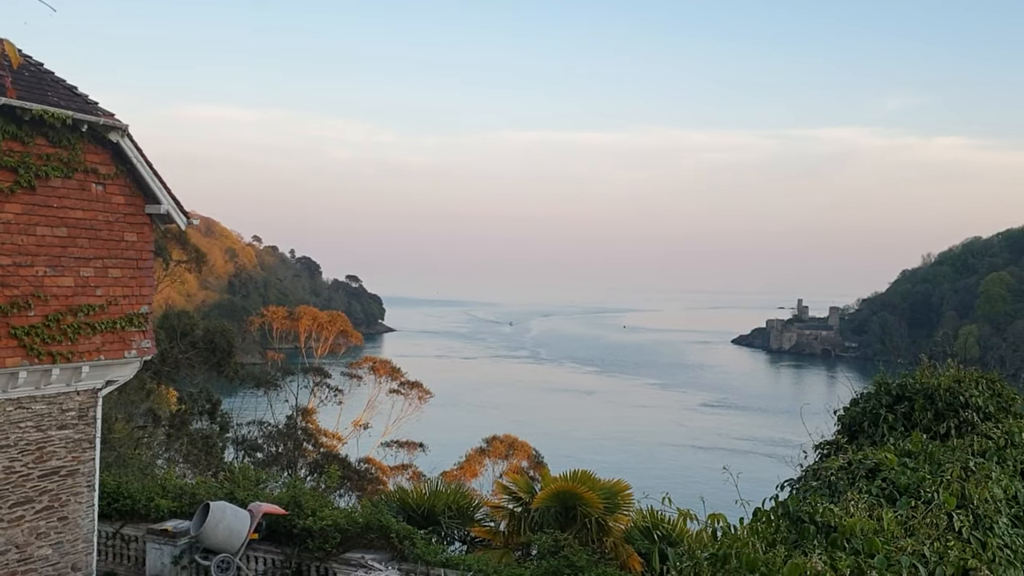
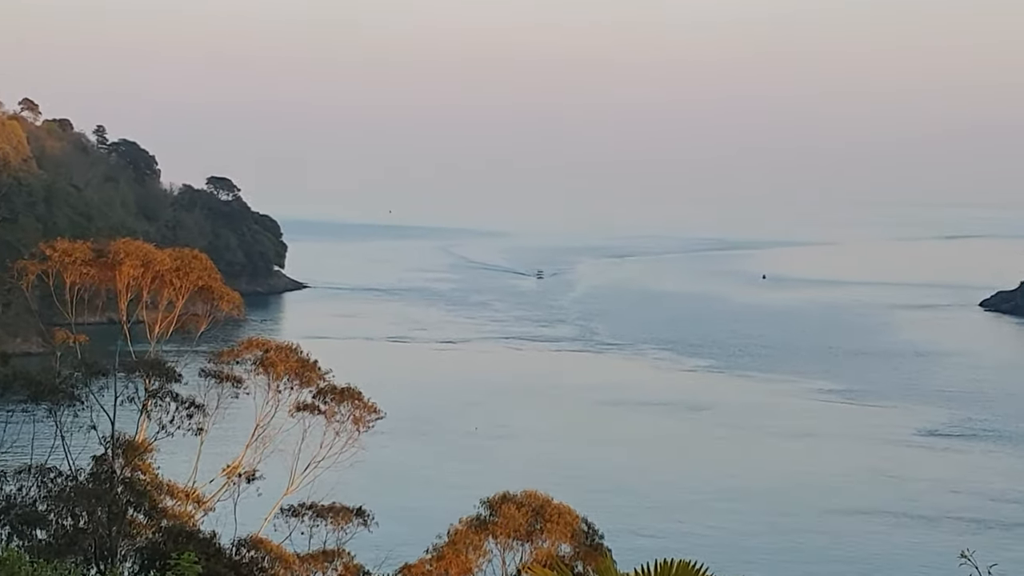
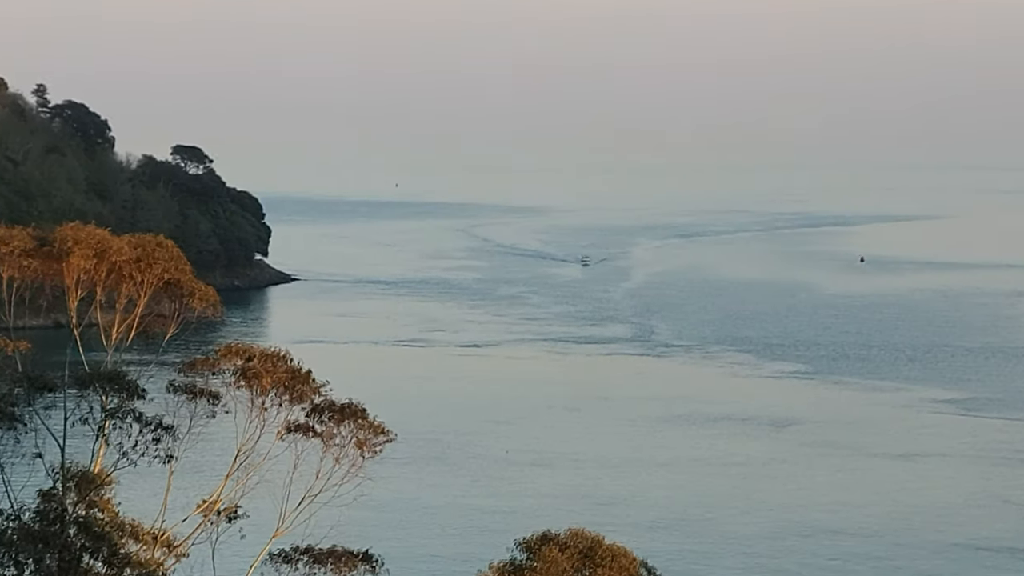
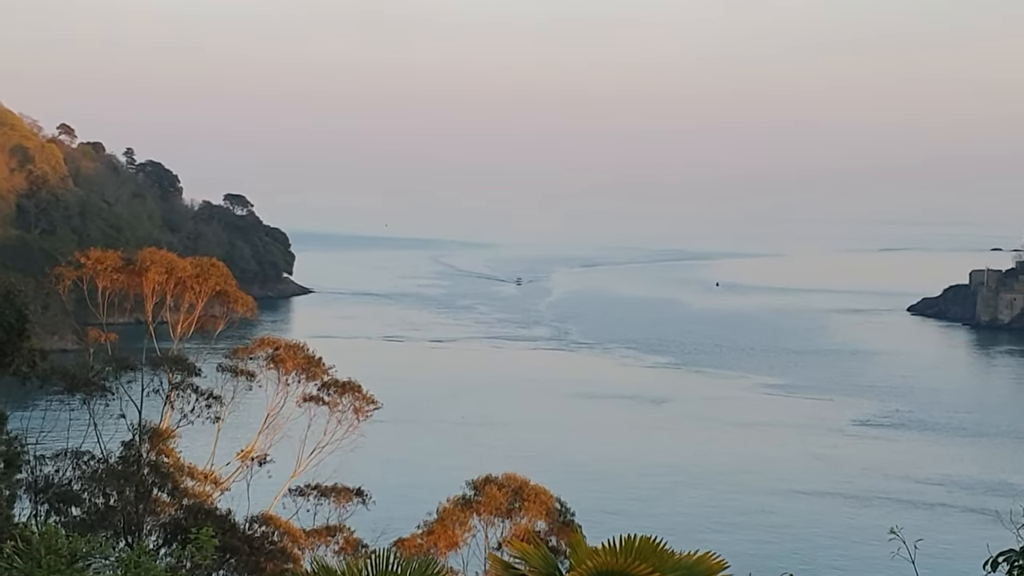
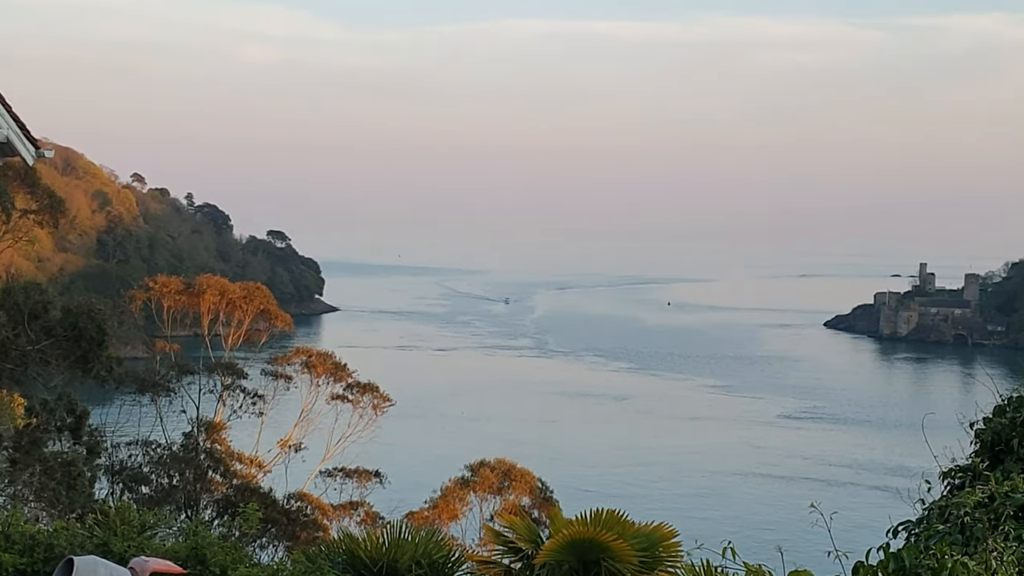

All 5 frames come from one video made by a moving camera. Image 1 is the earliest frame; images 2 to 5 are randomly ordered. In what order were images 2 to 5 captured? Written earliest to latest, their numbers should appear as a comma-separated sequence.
5, 4, 2, 3
